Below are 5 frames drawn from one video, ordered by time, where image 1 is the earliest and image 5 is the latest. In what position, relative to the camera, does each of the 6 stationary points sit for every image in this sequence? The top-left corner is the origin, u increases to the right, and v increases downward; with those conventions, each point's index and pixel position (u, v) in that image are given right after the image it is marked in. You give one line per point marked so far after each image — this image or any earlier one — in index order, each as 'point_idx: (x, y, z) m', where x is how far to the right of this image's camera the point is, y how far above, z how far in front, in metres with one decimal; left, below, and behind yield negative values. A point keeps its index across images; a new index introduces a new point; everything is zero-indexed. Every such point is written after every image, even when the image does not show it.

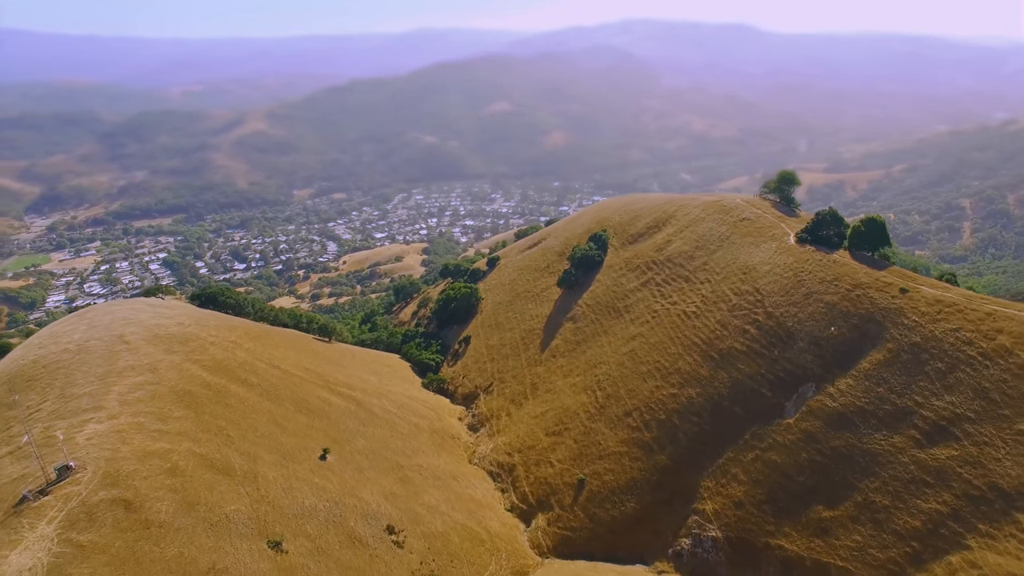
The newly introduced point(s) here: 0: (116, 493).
0: (-9.6, -5.0, +17.7) m
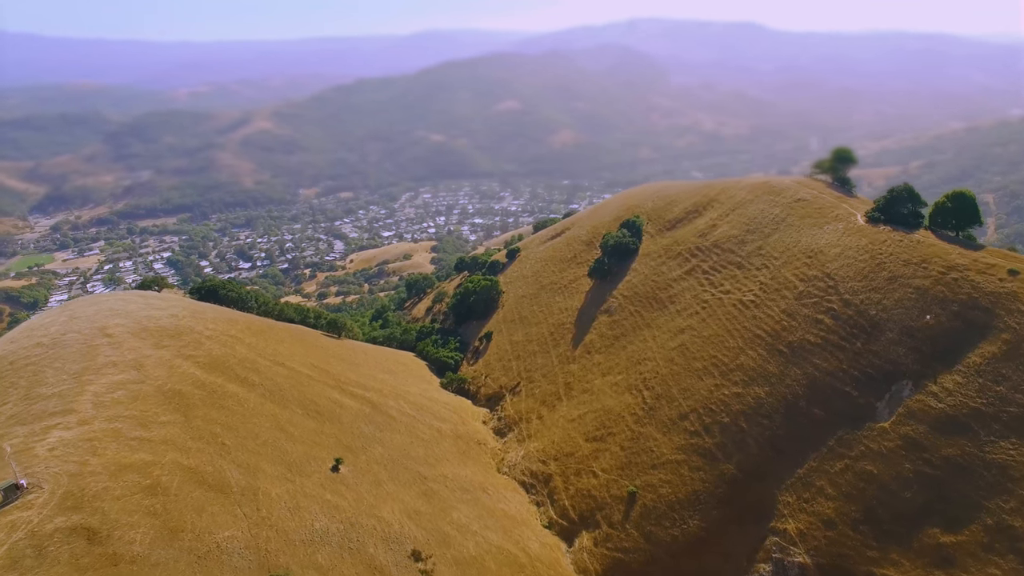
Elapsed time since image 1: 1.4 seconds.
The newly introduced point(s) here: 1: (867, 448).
0: (-8.5, -4.5, +14.2) m
1: (+9.6, -4.3, +19.9) m
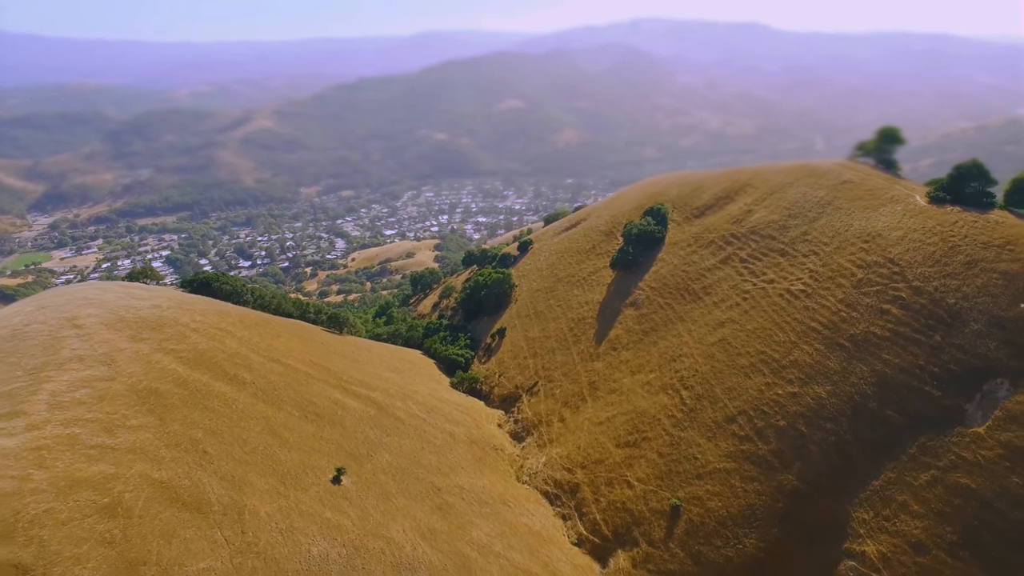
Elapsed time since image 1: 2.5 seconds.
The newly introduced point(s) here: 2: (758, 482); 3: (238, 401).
0: (-7.8, -4.1, +11.4) m
1: (+10.3, -3.9, +17.0) m
2: (+6.5, -5.1, +19.4) m
3: (-7.3, -3.0, +19.6) m
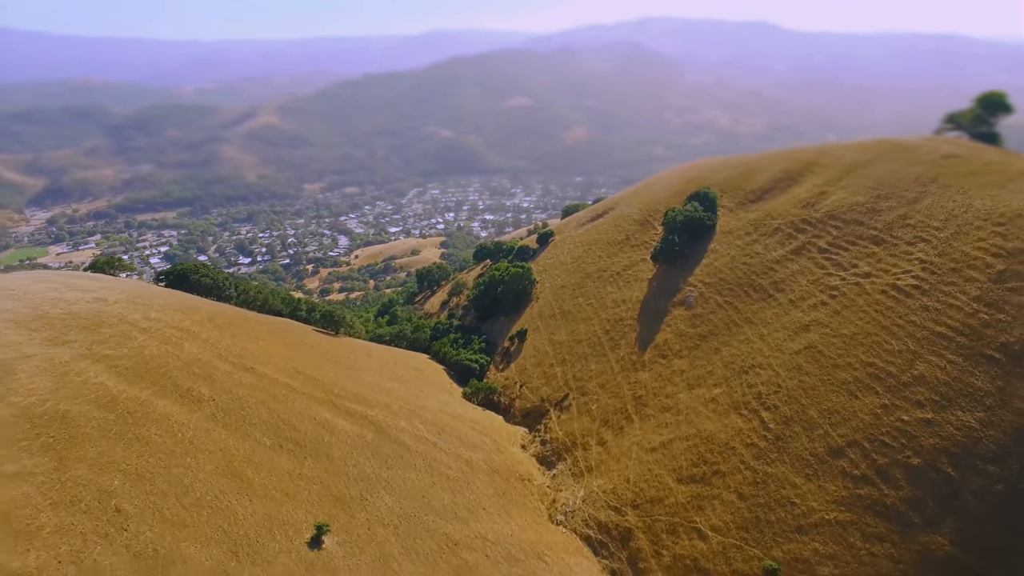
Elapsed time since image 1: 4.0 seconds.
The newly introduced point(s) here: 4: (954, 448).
0: (-6.9, -3.8, +6.3) m
1: (+11.2, -3.8, +11.8) m
2: (+7.4, -5.0, +14.2) m
3: (-6.4, -2.7, +14.5) m
4: (+9.0, -3.3, +15.0) m
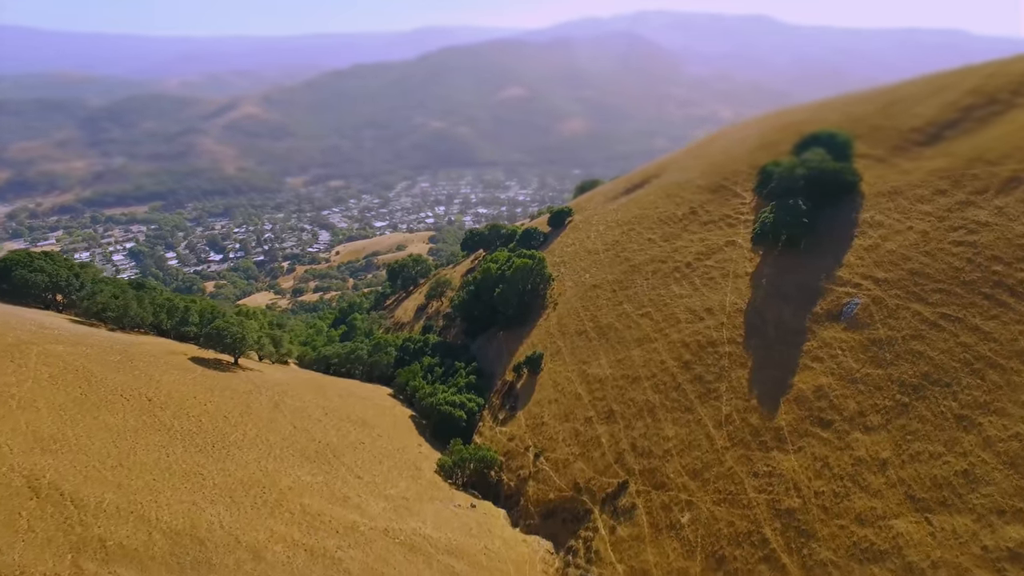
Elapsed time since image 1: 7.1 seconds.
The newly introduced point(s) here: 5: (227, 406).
0: (-6.5, -3.9, -6.1) m
1: (+11.5, -3.8, -0.4) m
2: (+7.7, -5.0, +2.0) m
3: (-6.1, -2.8, +2.1) m
4: (+9.4, -3.3, +2.8) m
5: (-6.0, -2.4, +15.4) m
